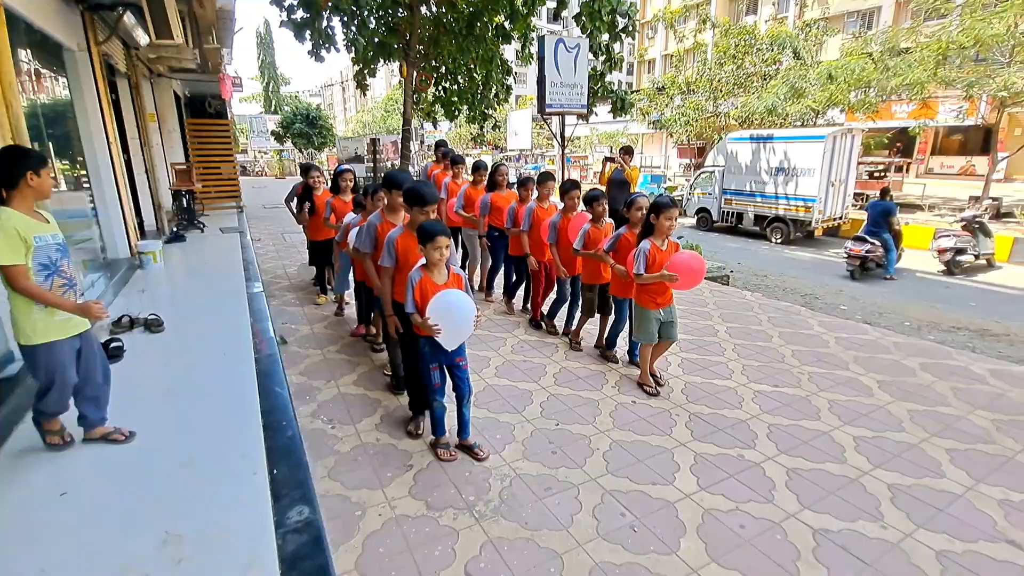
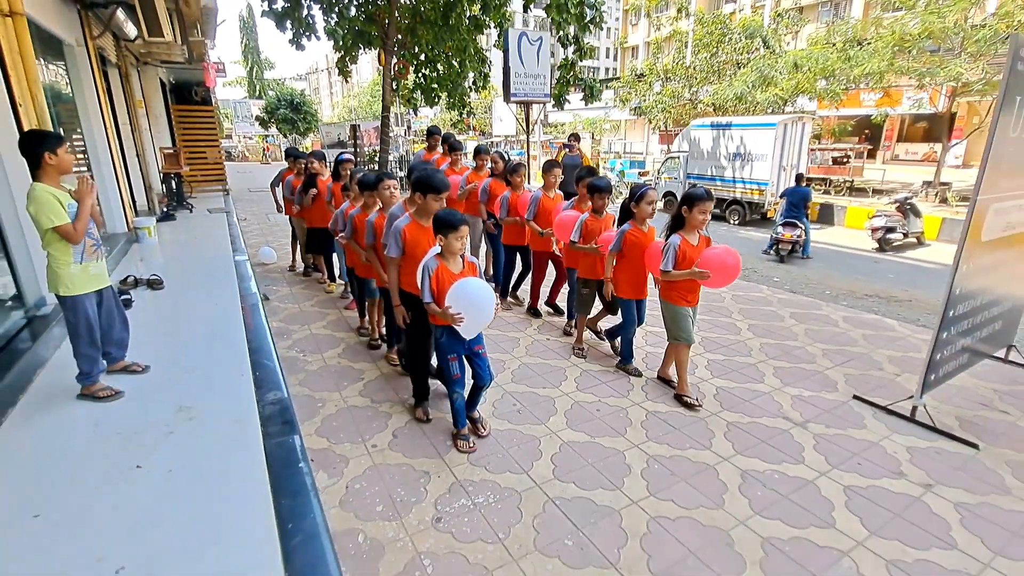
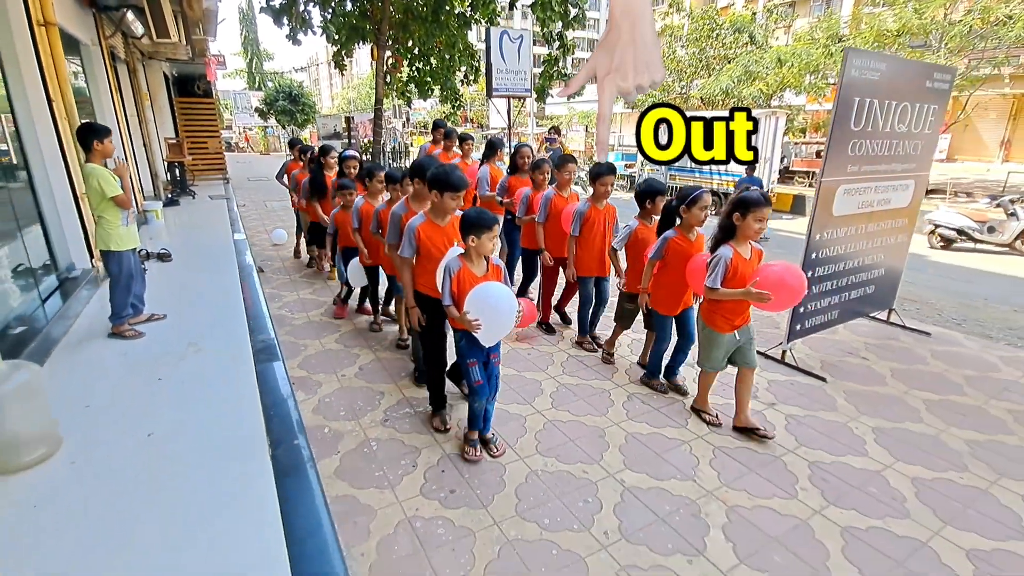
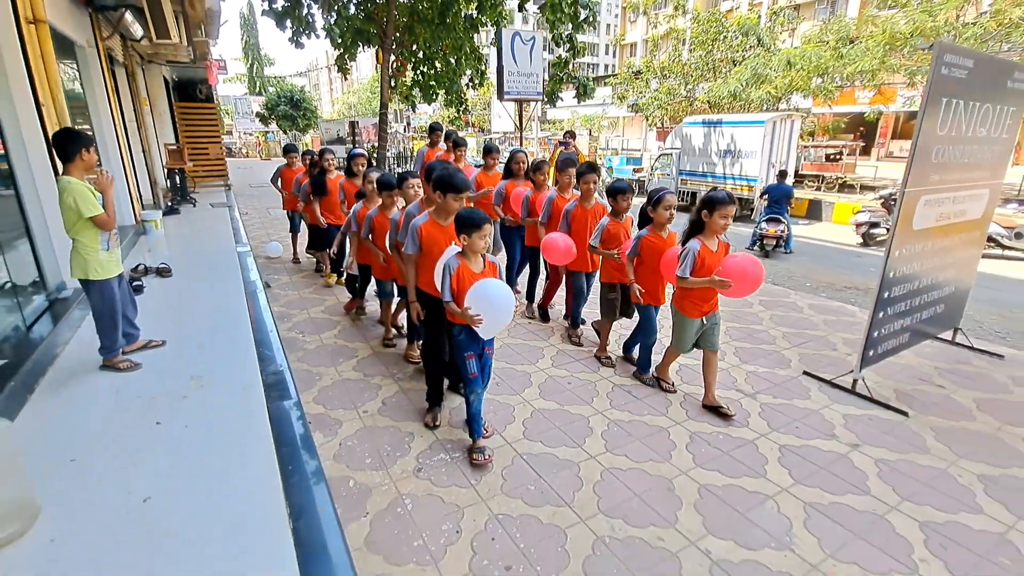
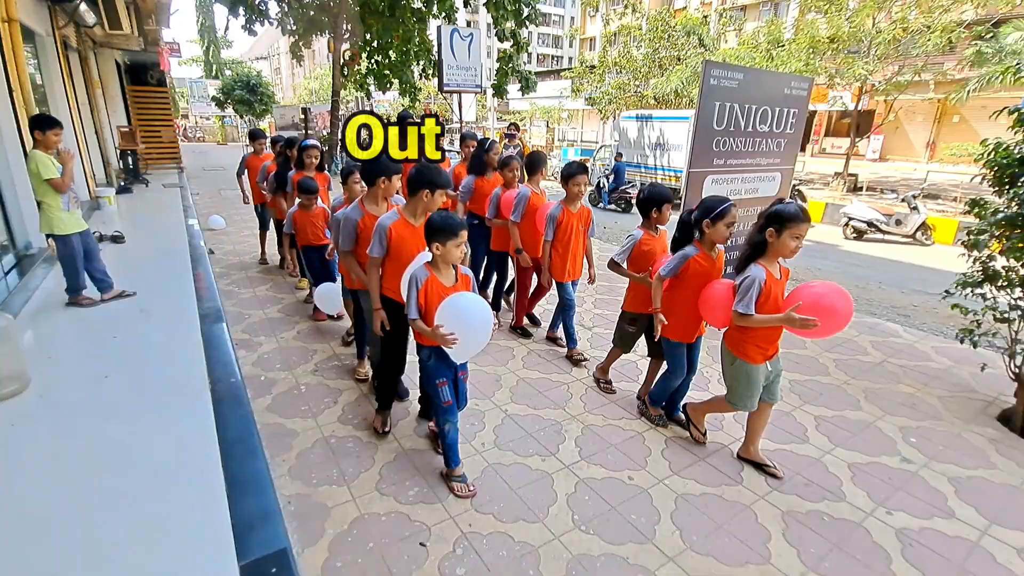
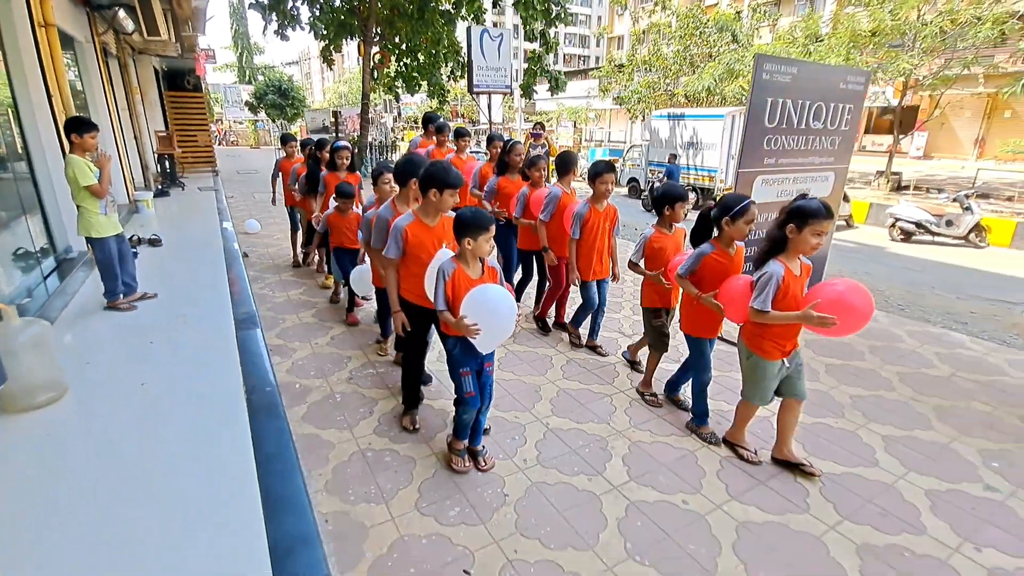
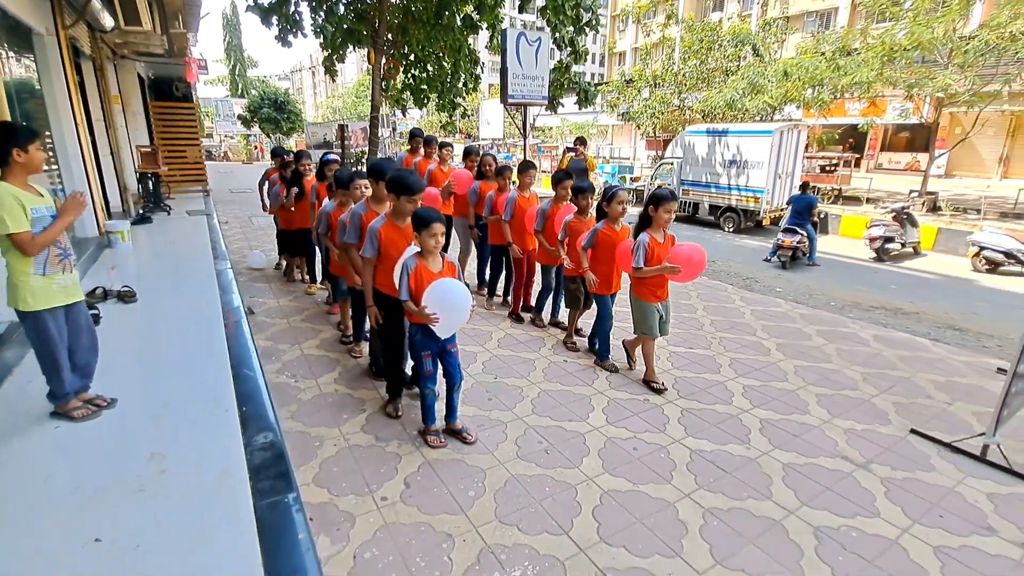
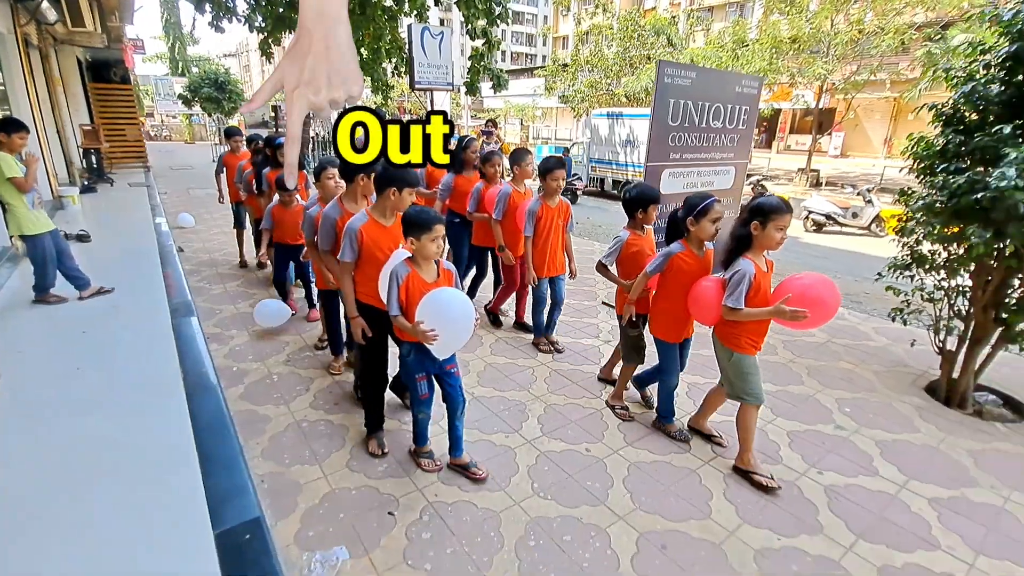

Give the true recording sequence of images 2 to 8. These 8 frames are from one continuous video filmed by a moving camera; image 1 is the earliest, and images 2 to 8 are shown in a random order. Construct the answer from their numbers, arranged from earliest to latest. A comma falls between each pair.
7, 2, 4, 3, 6, 5, 8
